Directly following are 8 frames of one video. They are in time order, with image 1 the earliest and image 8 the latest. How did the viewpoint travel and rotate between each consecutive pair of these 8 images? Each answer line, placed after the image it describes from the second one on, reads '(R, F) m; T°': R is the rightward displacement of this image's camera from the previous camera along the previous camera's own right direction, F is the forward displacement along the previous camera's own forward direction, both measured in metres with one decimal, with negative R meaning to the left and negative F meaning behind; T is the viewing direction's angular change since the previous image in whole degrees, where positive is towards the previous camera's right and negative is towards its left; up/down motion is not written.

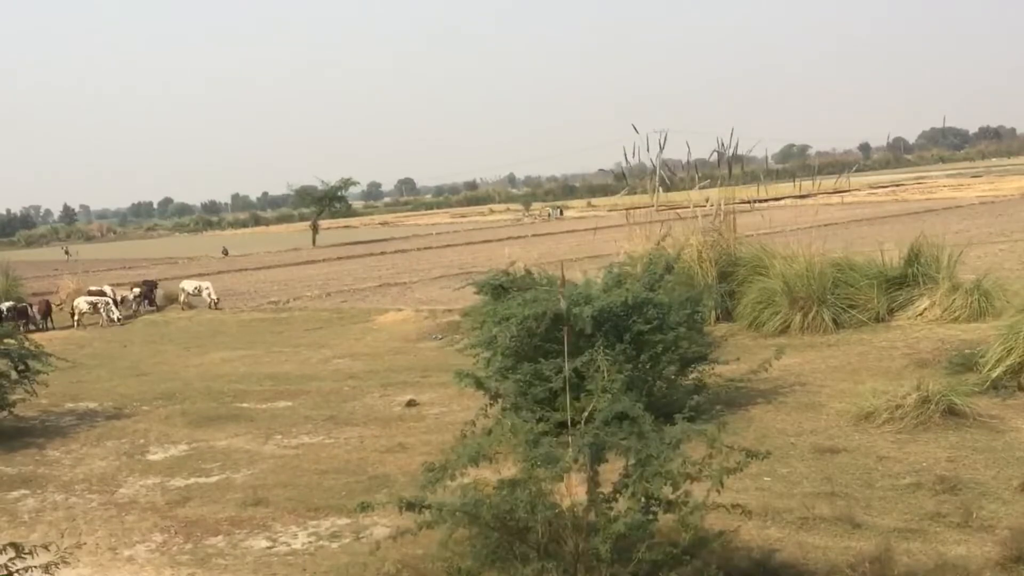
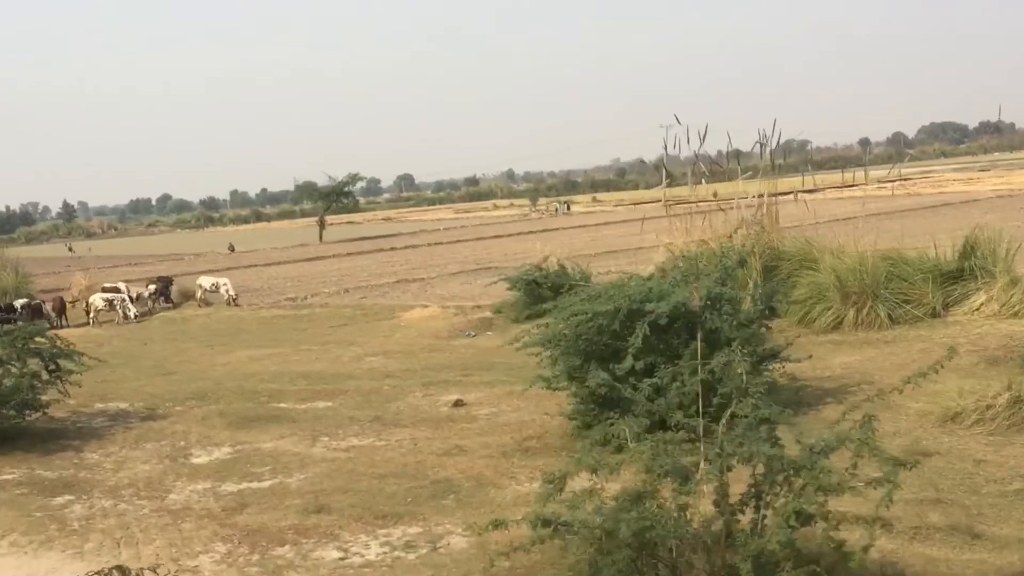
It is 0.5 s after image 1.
(-0.6, +0.4) m; 0°
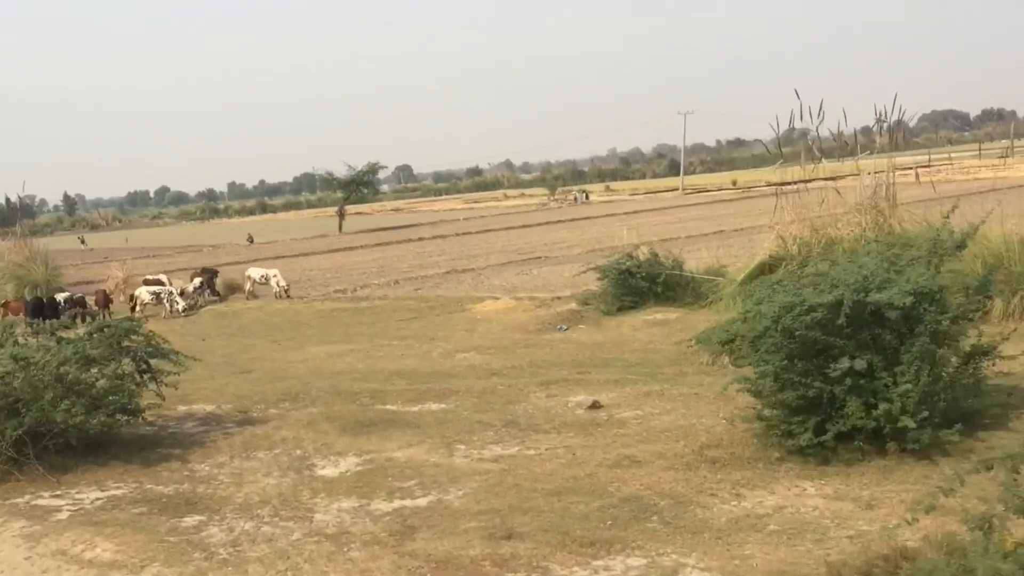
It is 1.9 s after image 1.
(-1.5, +1.0) m; 0°
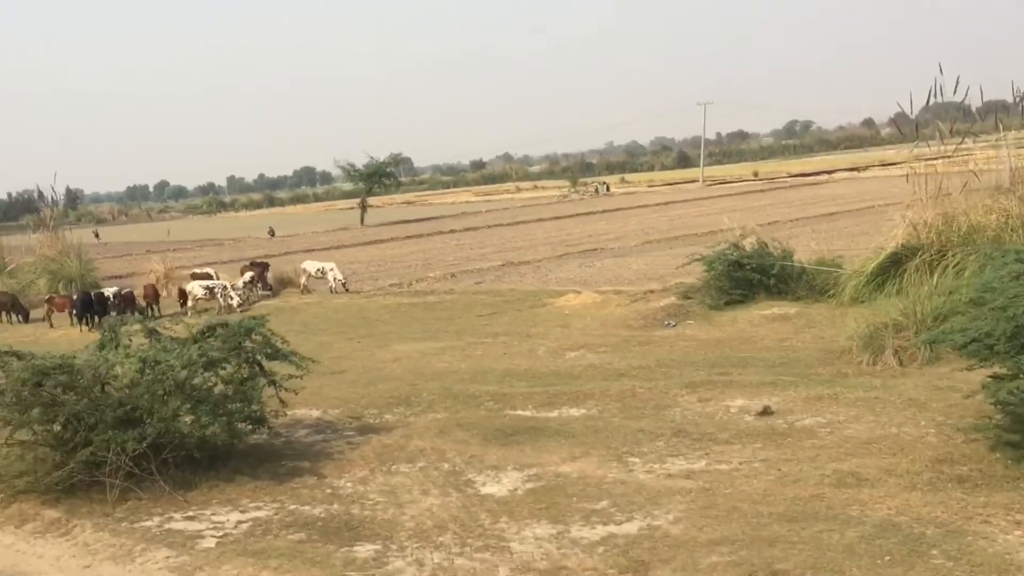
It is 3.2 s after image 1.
(-1.5, +0.9) m; 0°
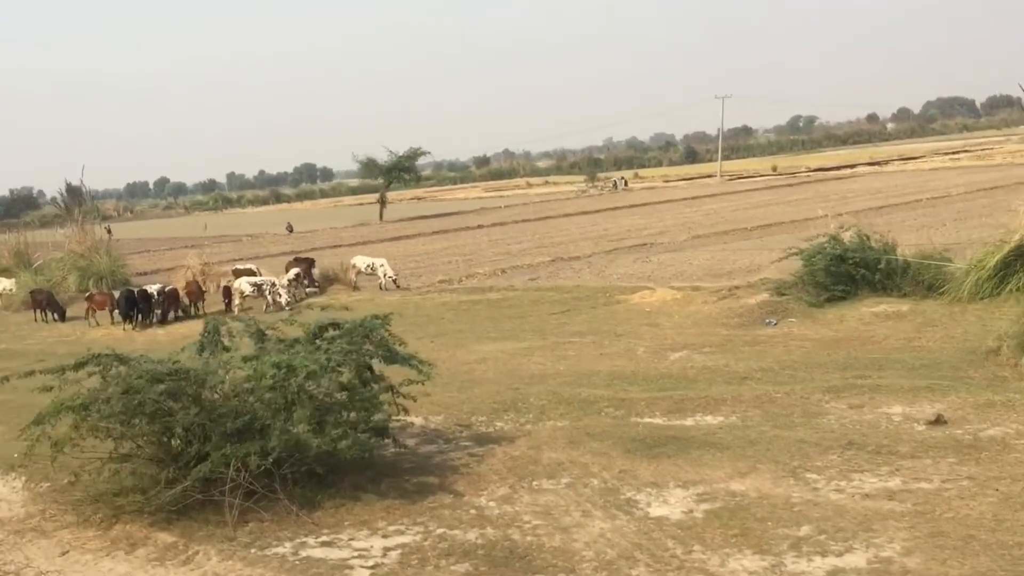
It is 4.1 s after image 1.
(-1.2, +0.8) m; 0°
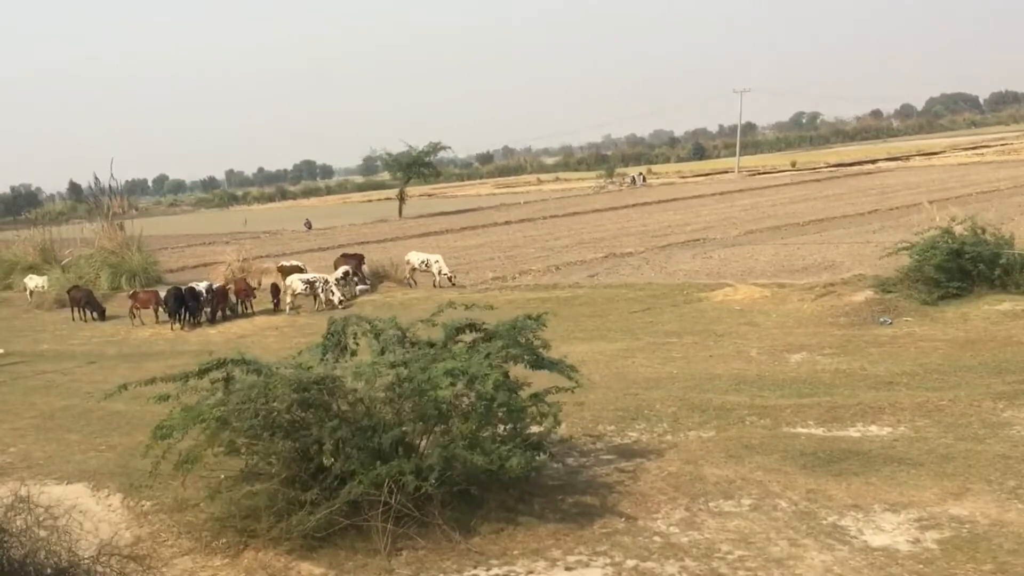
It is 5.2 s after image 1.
(-1.2, +0.8) m; 0°
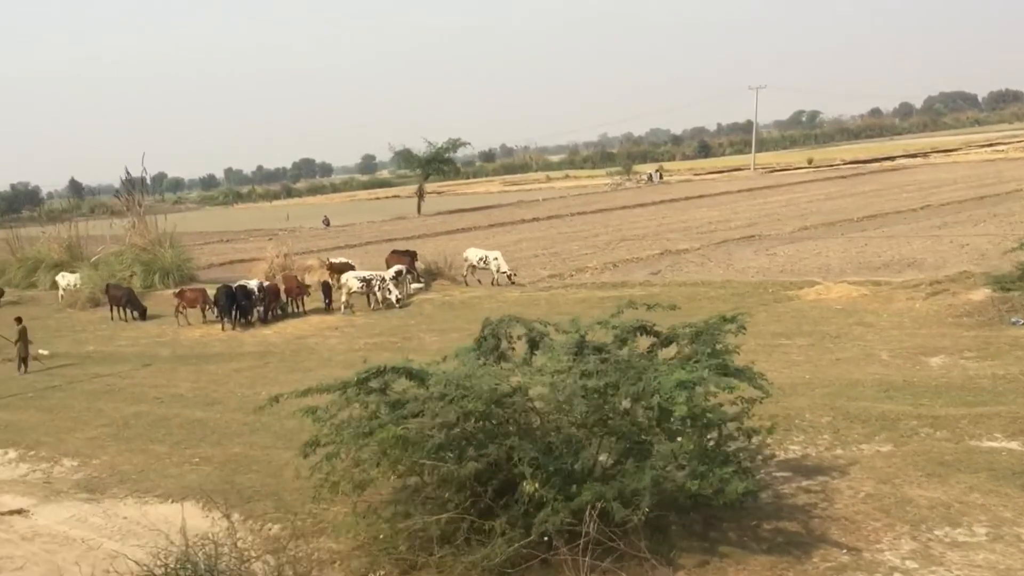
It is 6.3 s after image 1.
(-1.2, +0.8) m; 0°
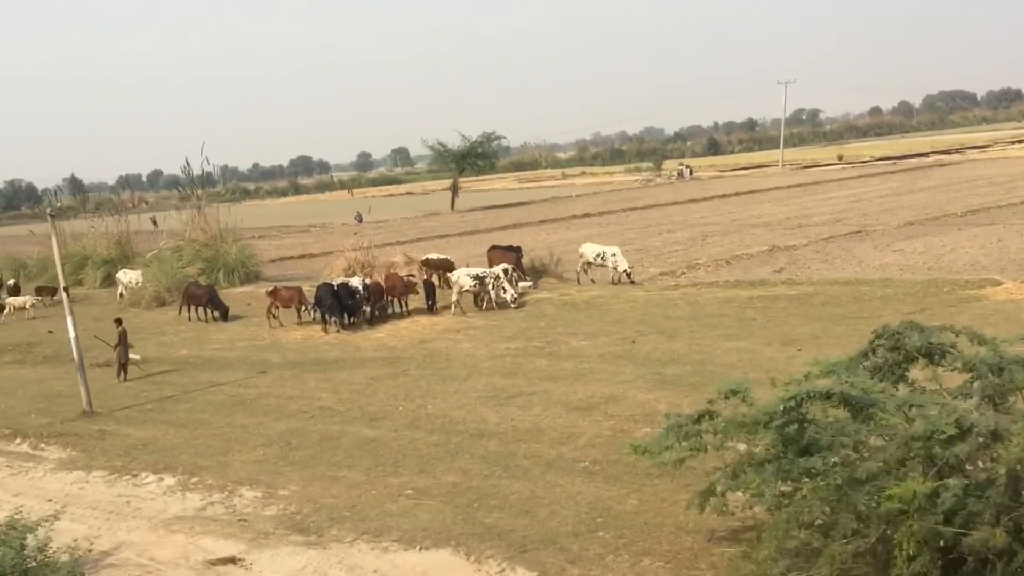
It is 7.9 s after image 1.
(-2.2, +1.4) m; 0°
